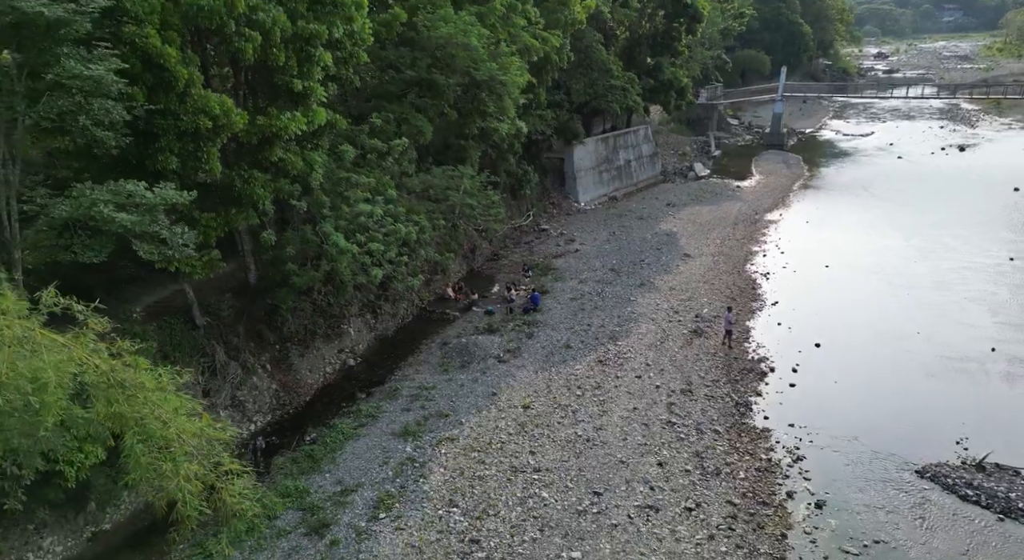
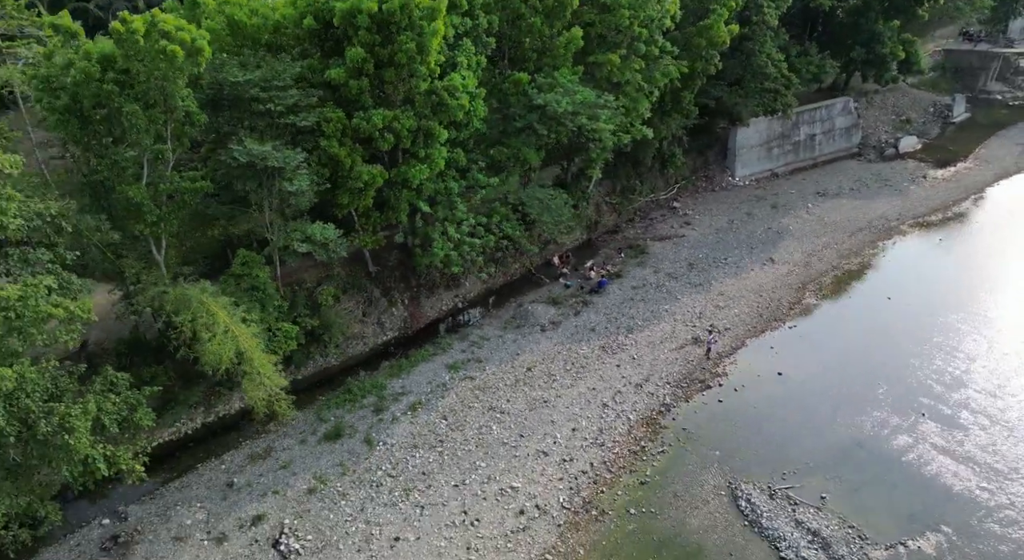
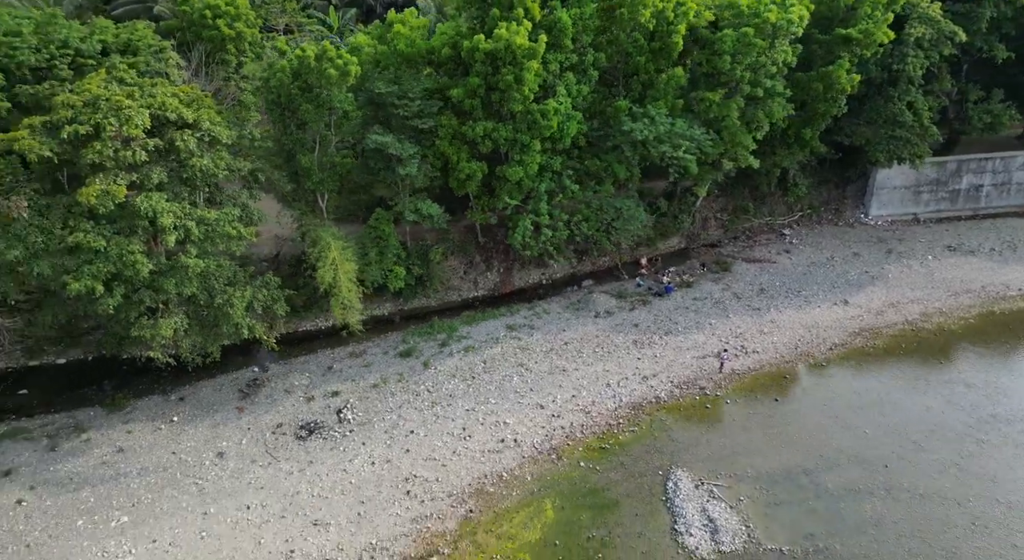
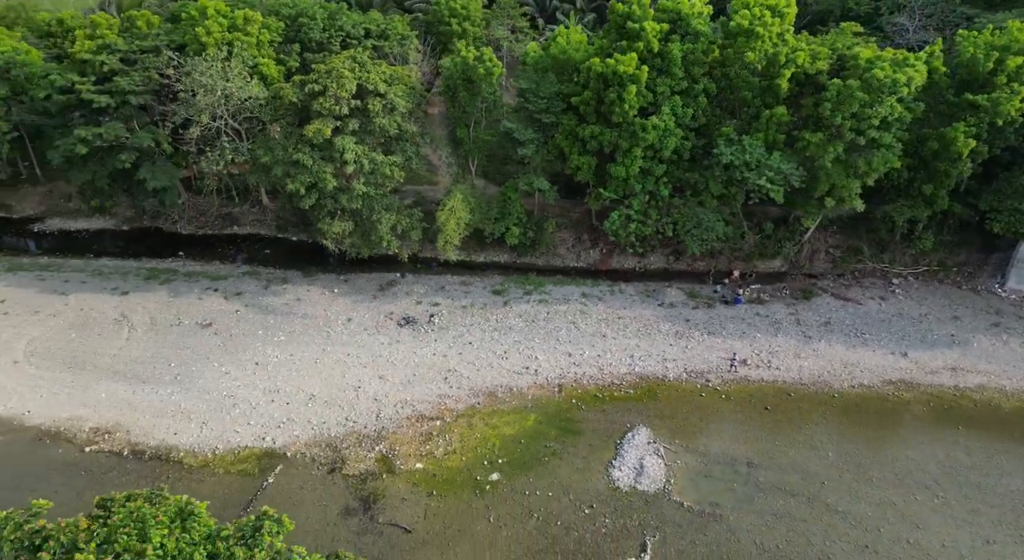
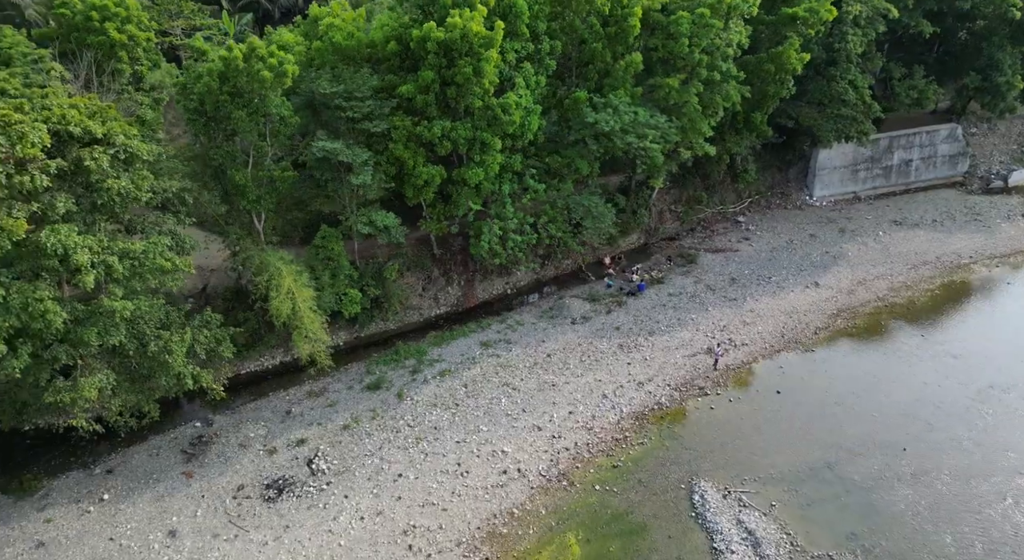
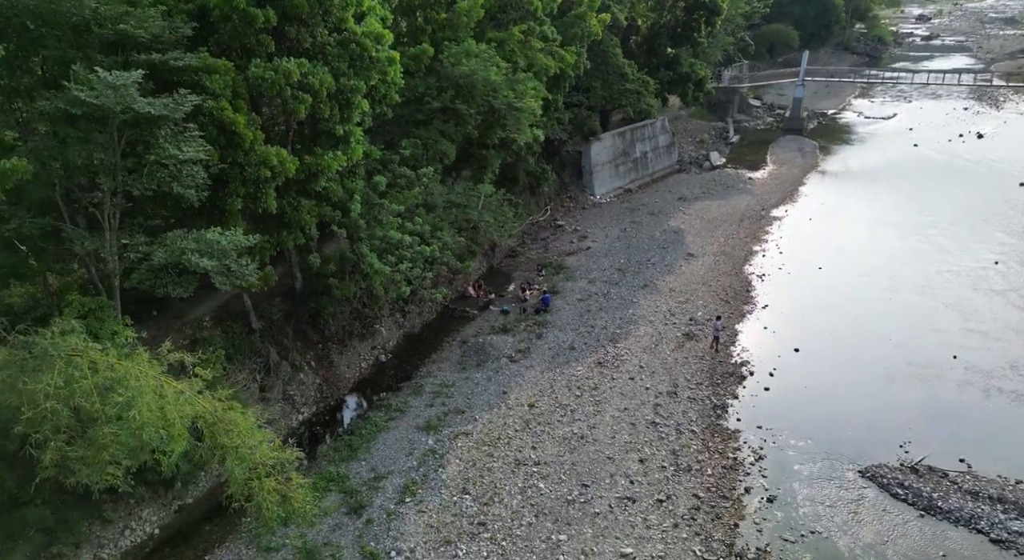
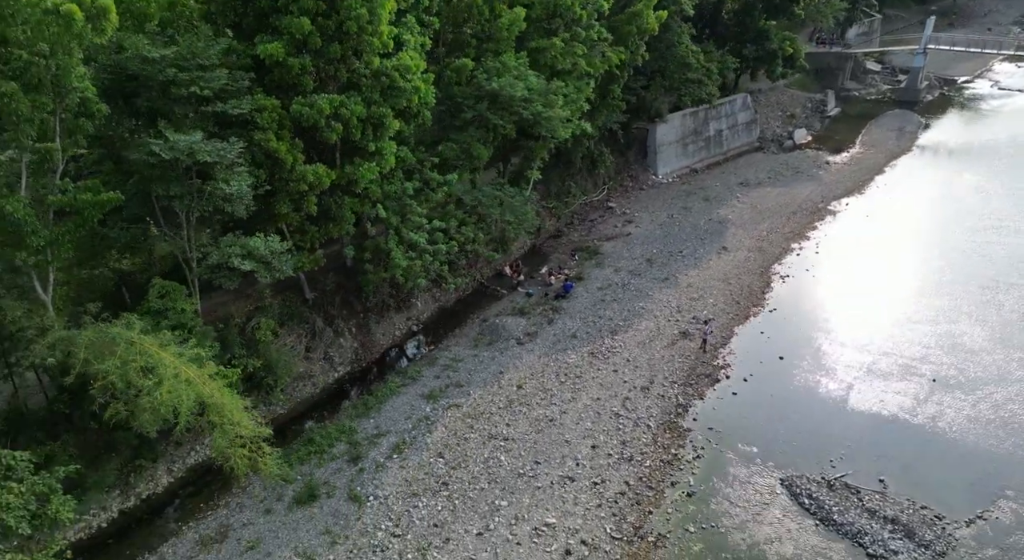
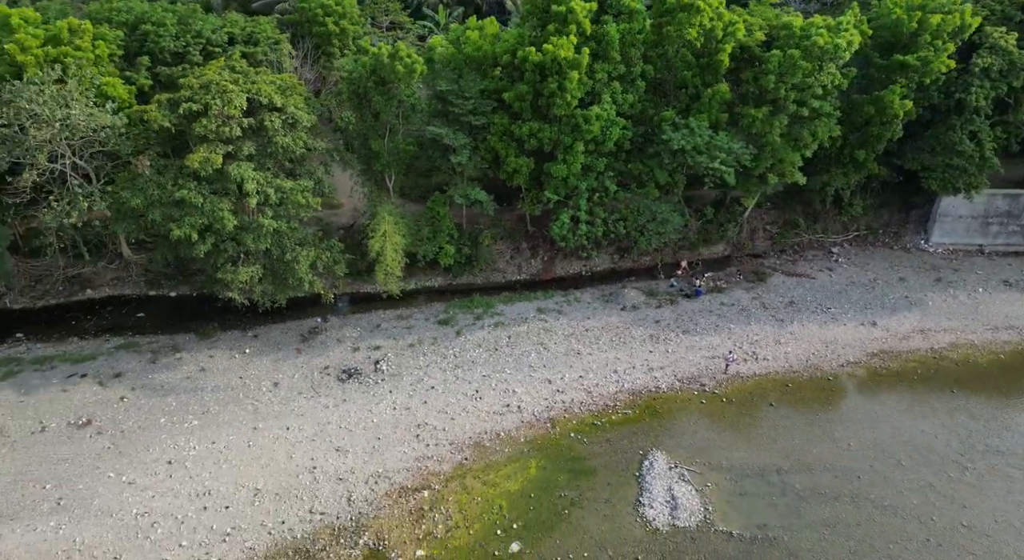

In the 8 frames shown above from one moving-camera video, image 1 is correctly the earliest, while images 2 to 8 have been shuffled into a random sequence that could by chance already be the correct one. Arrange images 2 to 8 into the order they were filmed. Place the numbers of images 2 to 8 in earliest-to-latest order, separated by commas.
6, 7, 2, 5, 3, 8, 4
